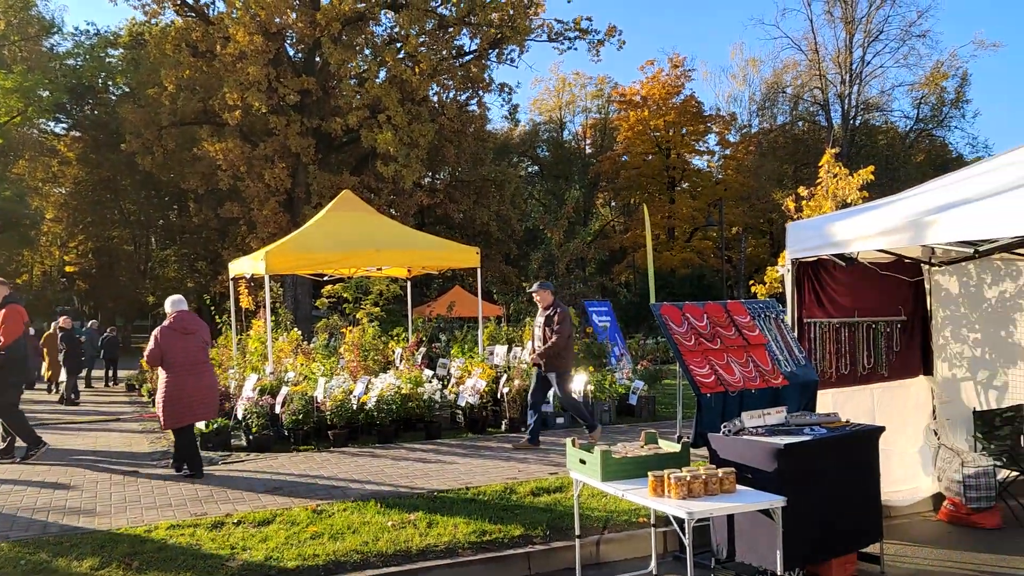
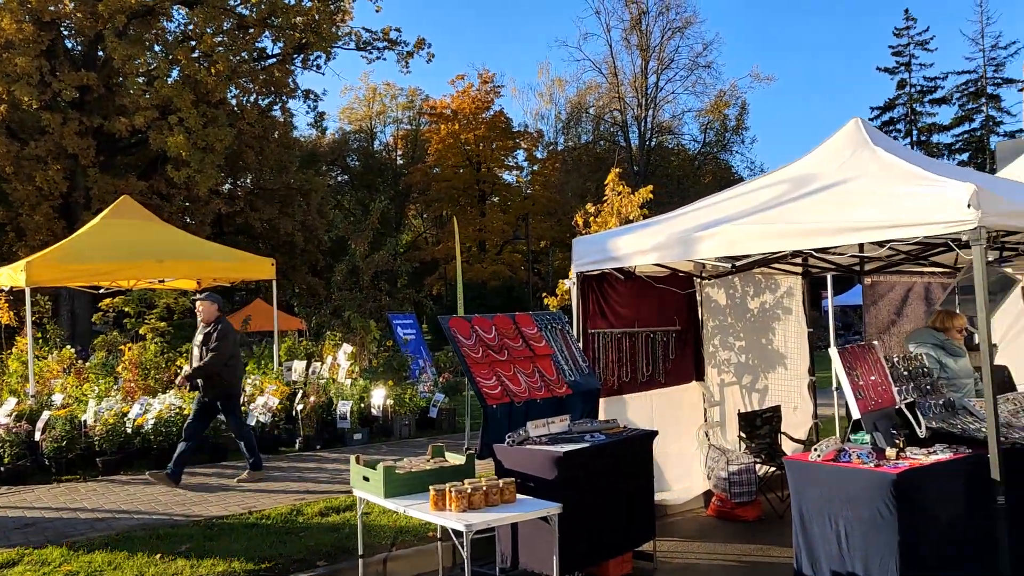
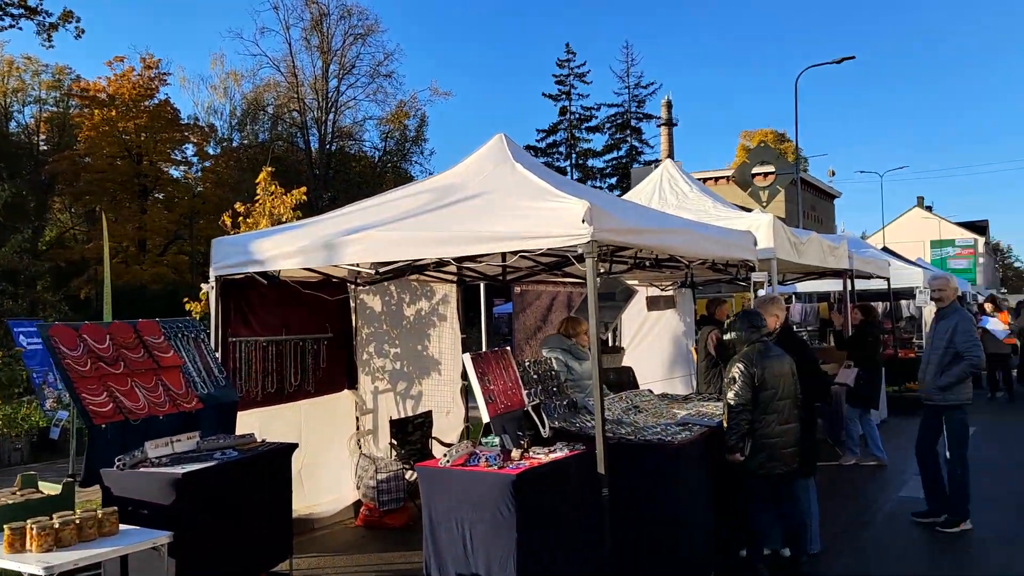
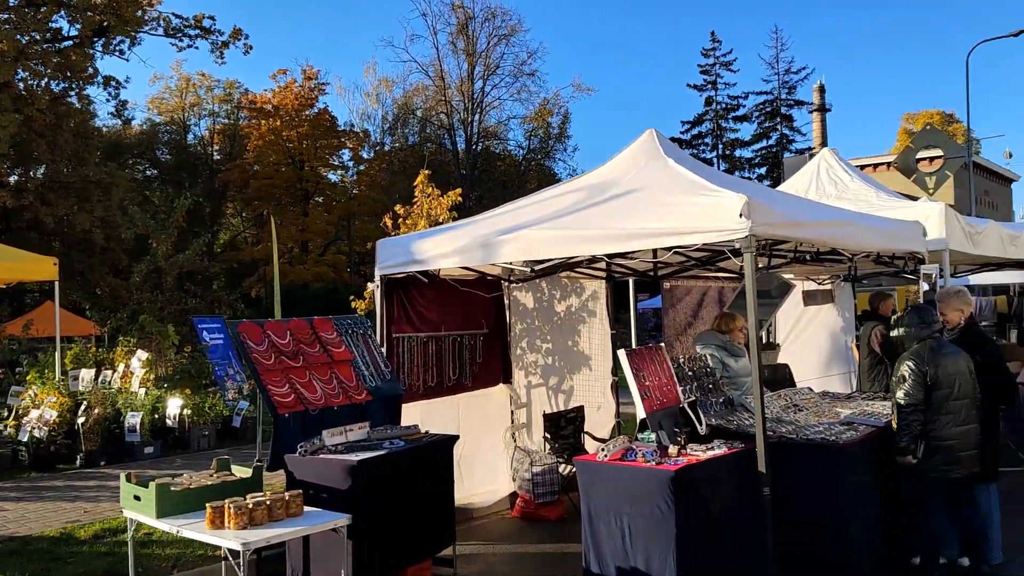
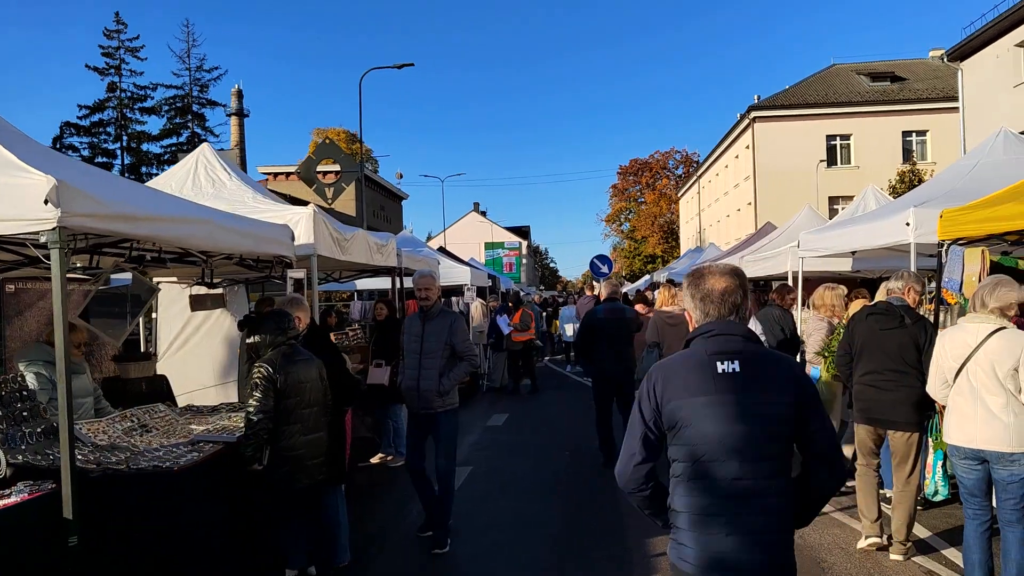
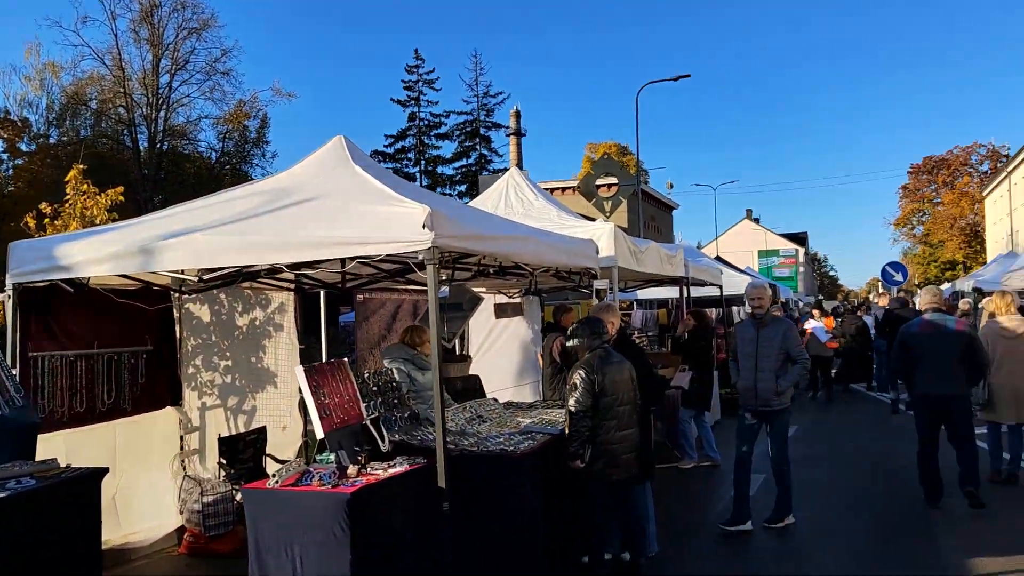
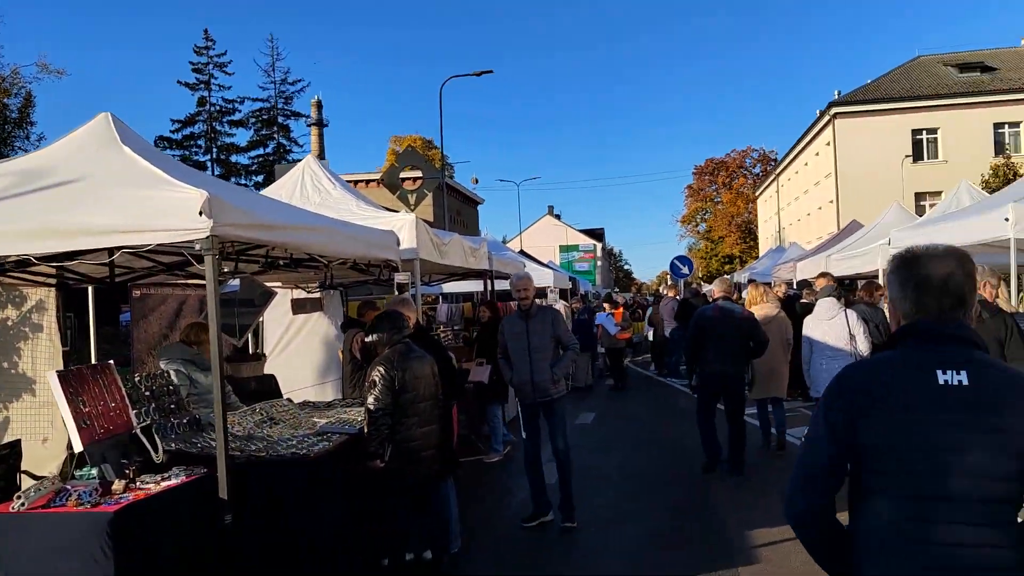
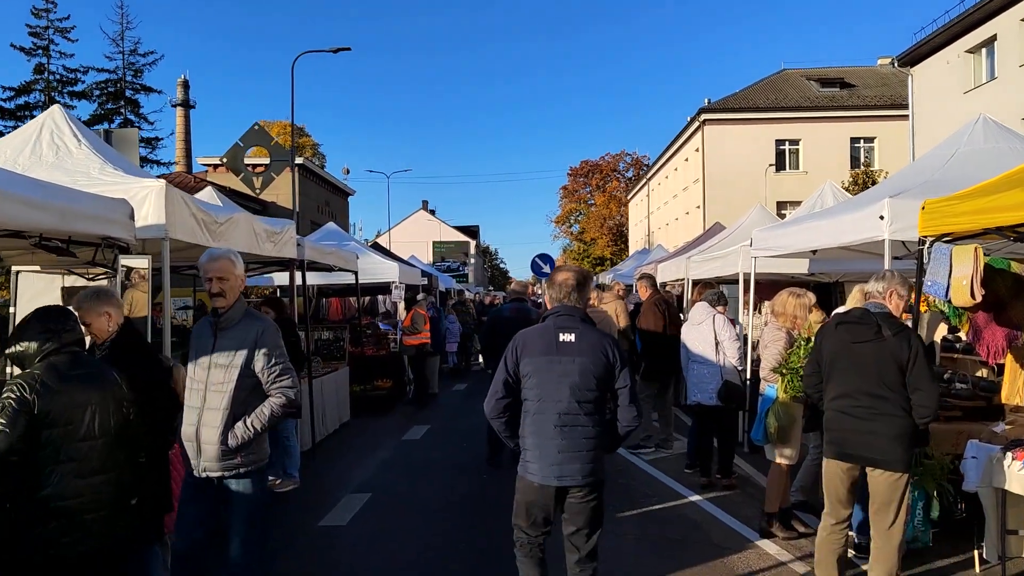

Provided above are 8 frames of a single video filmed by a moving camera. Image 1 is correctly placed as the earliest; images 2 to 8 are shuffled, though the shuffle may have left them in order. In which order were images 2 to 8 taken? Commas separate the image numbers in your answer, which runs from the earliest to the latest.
2, 4, 3, 6, 7, 5, 8
